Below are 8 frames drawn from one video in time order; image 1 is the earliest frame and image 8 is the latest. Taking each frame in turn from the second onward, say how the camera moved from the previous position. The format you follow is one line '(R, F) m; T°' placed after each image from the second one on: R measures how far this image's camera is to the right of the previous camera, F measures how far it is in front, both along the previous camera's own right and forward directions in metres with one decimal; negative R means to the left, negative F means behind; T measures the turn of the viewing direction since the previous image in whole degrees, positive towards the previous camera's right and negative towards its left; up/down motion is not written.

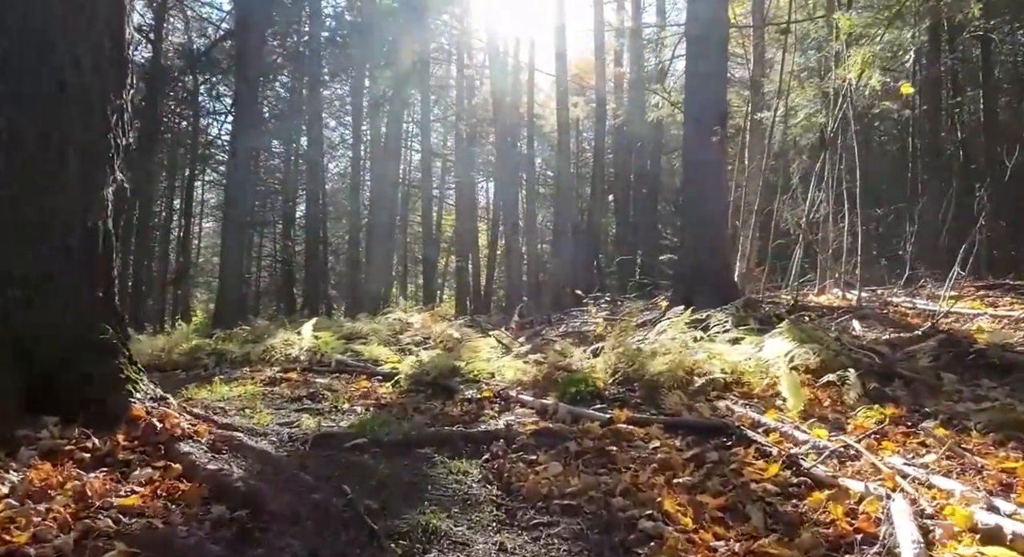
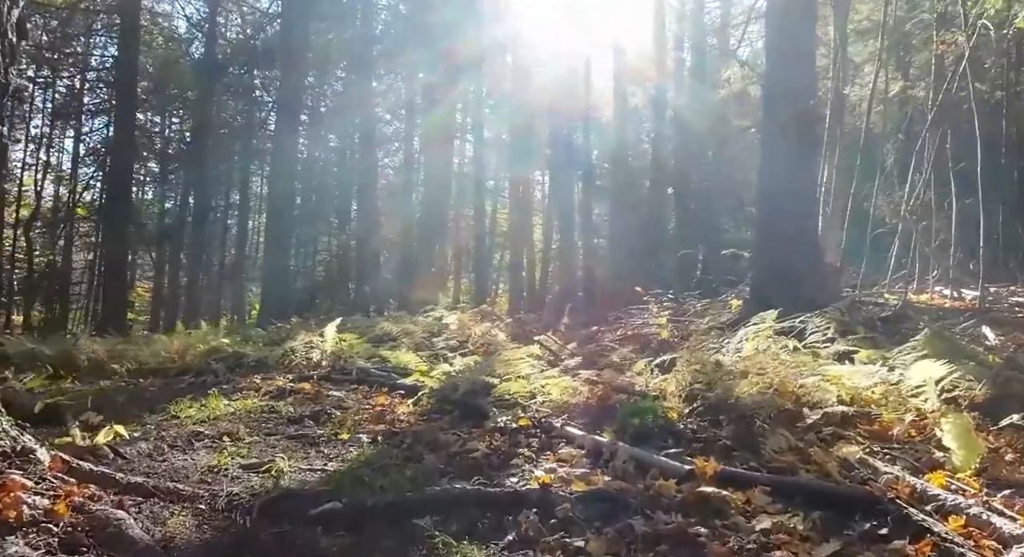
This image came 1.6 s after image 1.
(0.0, +1.0) m; -4°
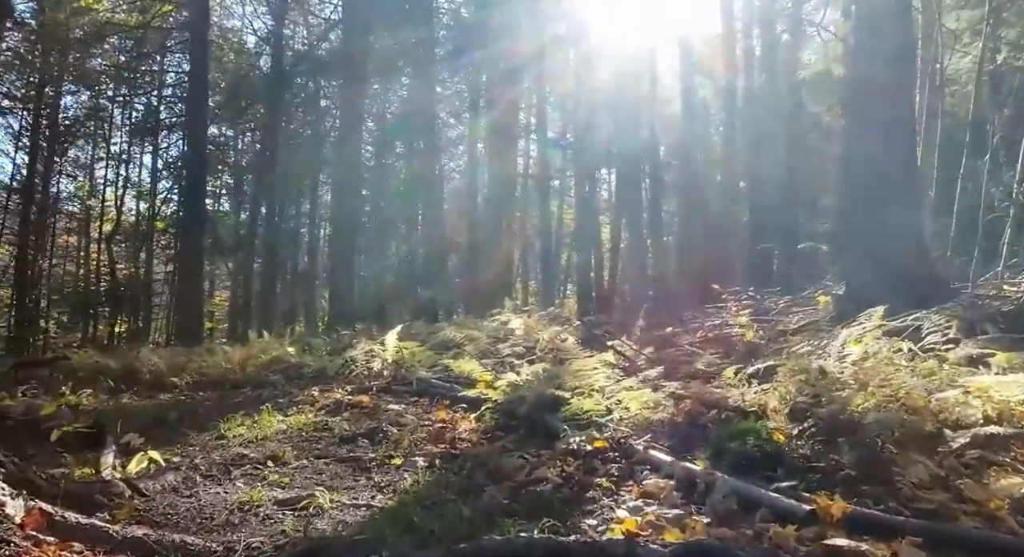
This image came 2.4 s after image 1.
(0.0, +0.4) m; -5°
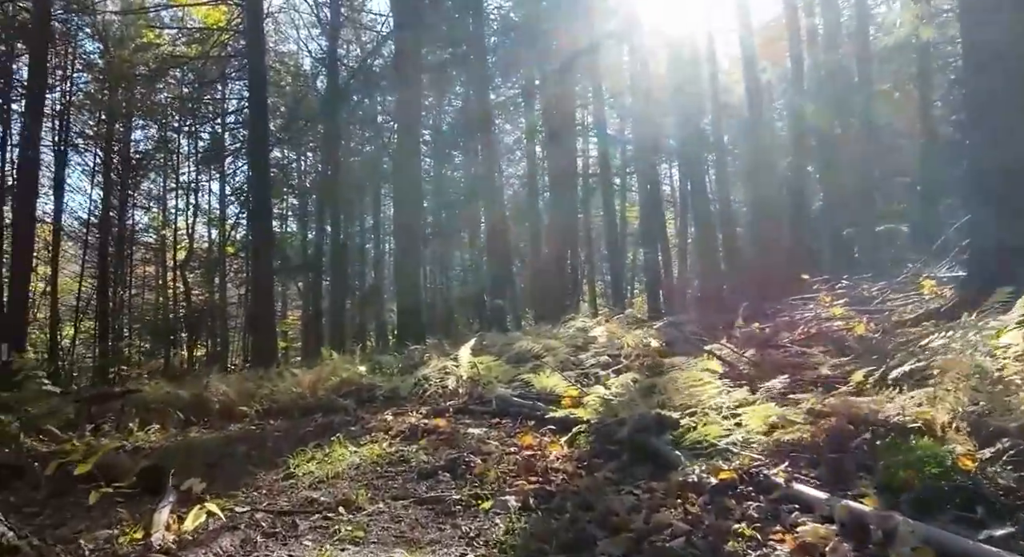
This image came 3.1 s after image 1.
(-0.1, +0.5) m; -5°
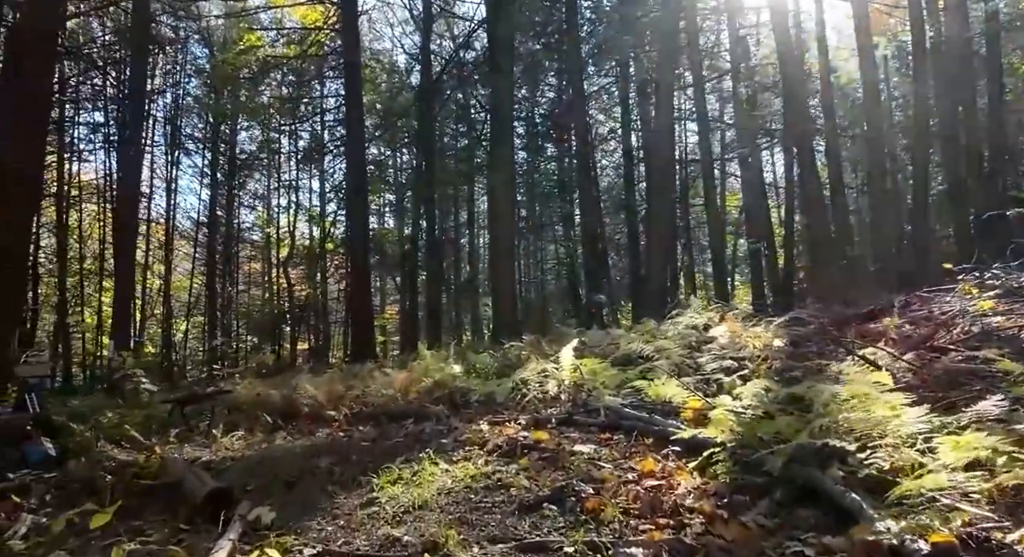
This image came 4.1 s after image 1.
(-0.1, +0.6) m; -7°
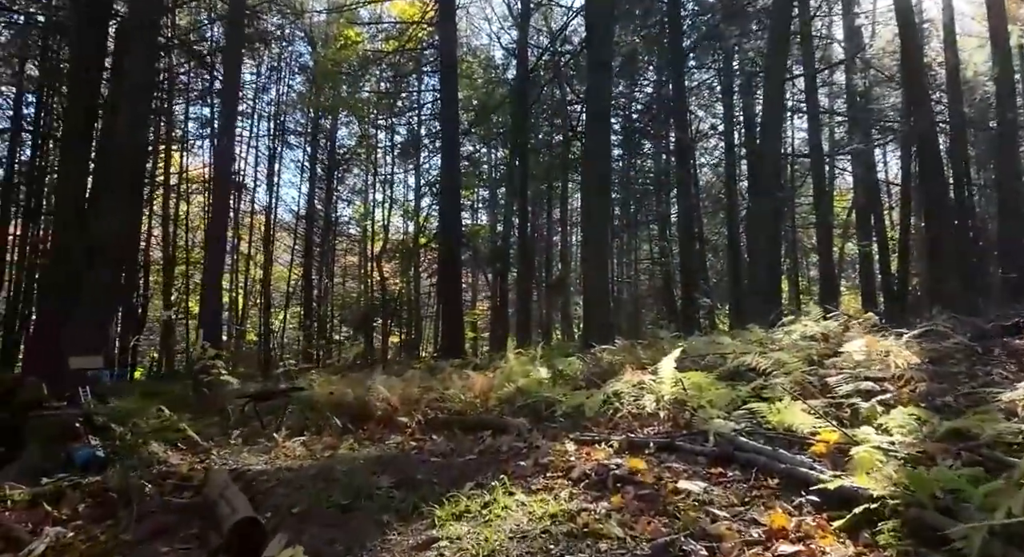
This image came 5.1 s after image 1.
(0.0, +0.6) m; -7°
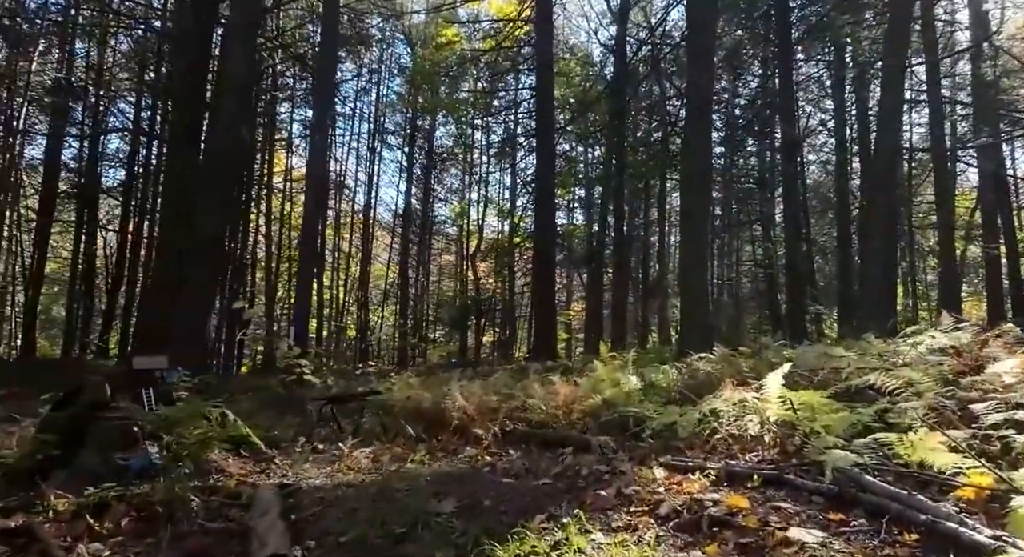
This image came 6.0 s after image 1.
(+0.1, +0.4) m; -7°
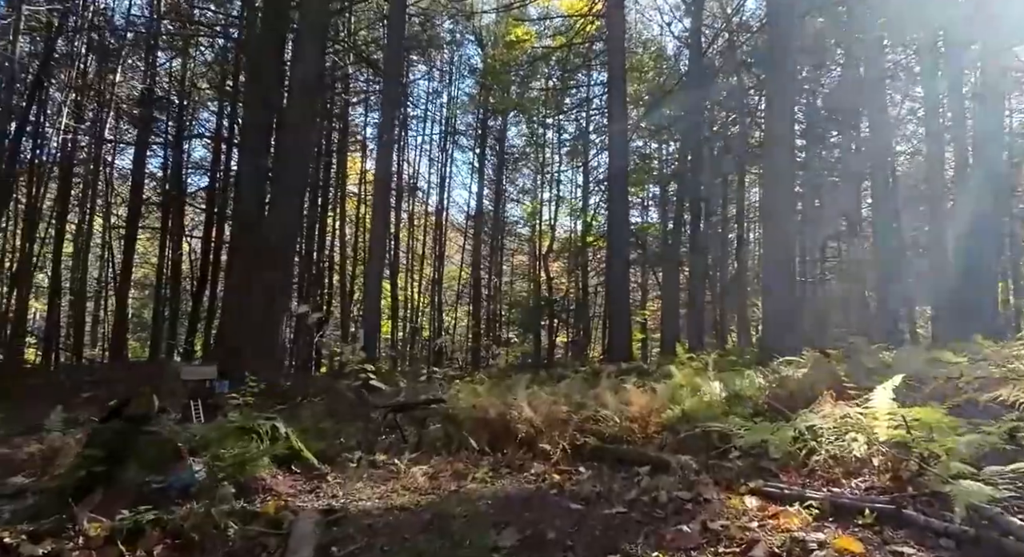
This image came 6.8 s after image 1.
(0.0, +0.4) m; -5°
